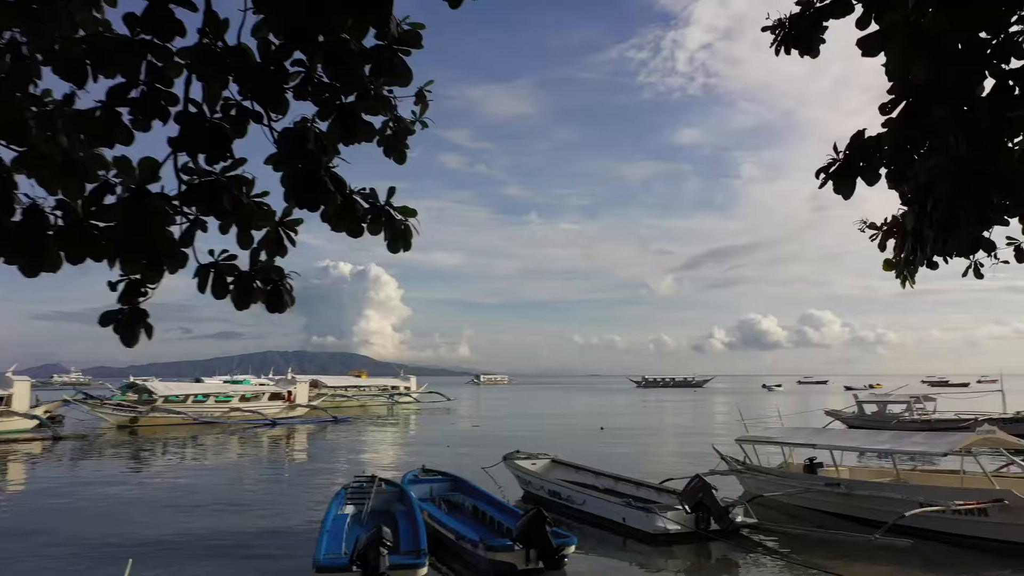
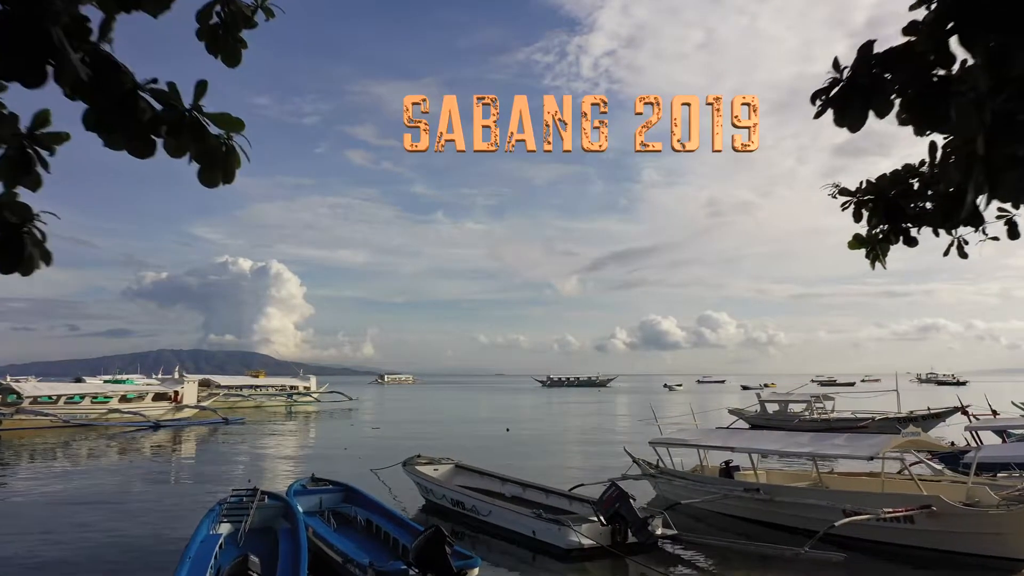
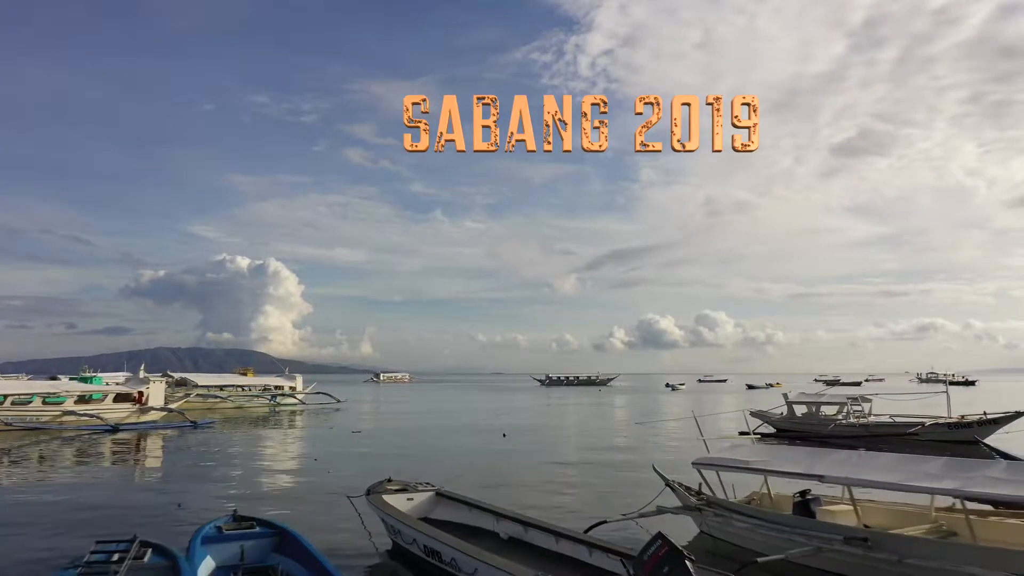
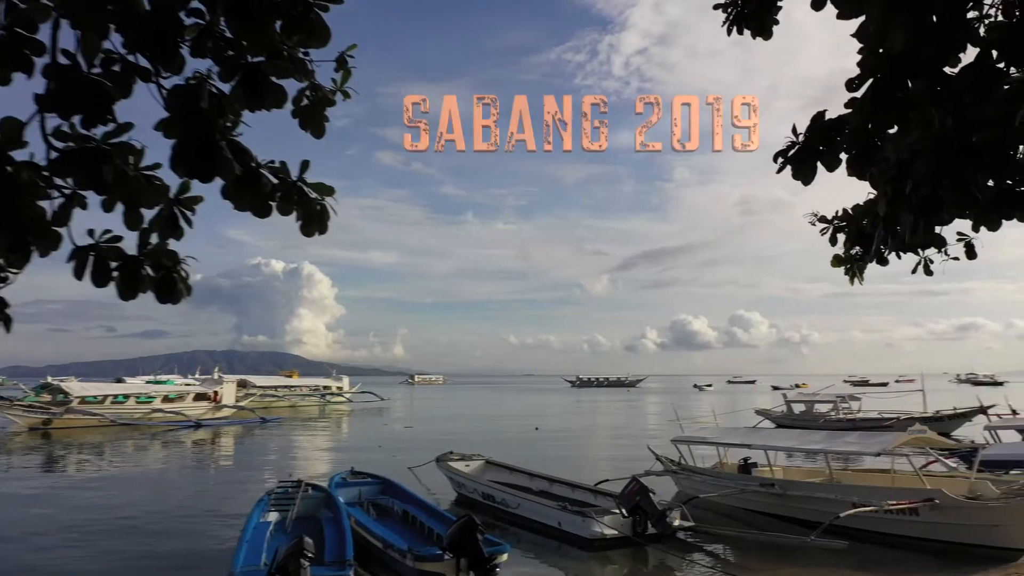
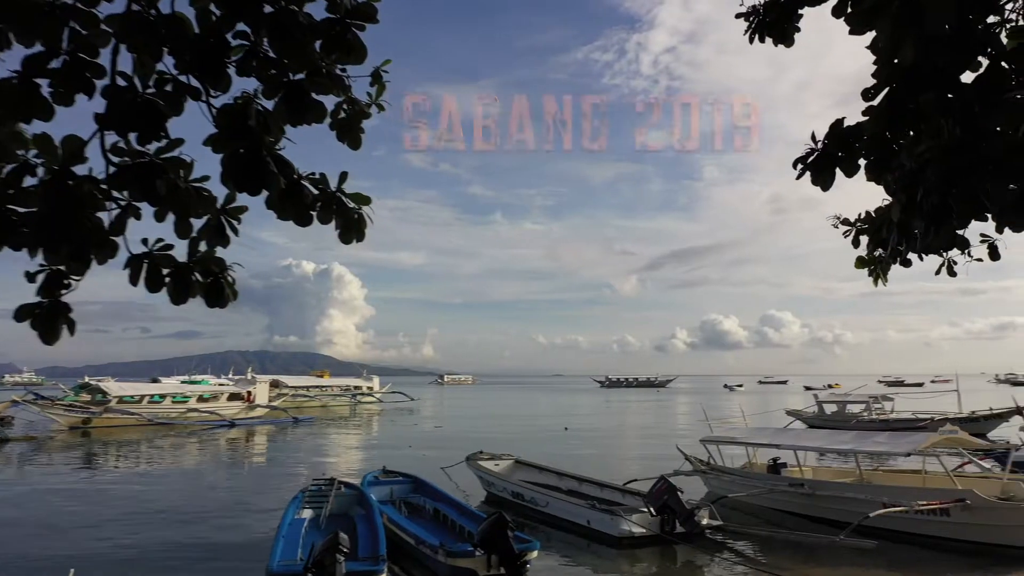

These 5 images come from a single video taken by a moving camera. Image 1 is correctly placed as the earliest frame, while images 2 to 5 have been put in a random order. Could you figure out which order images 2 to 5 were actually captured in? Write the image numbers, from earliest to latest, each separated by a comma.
5, 4, 2, 3
